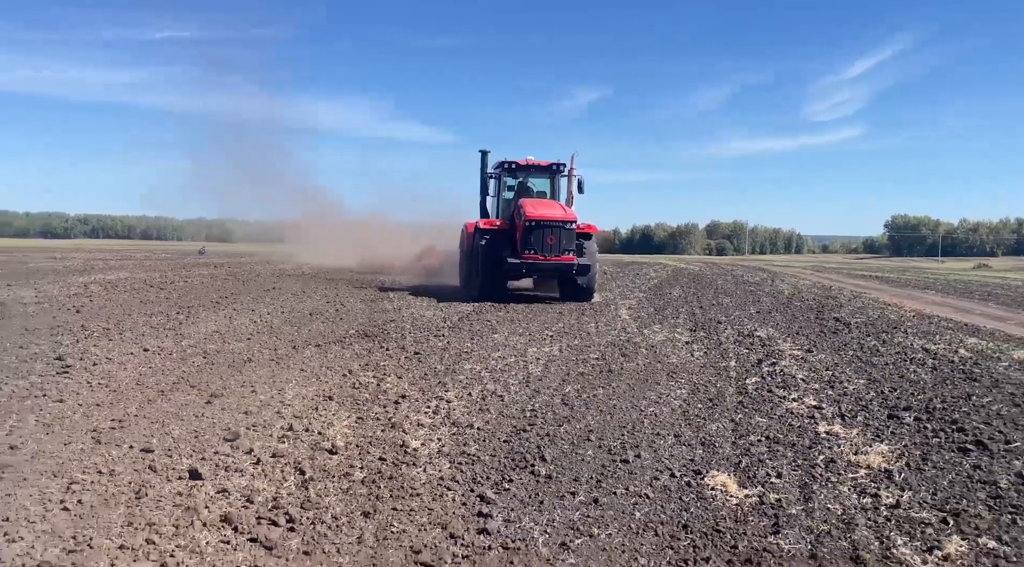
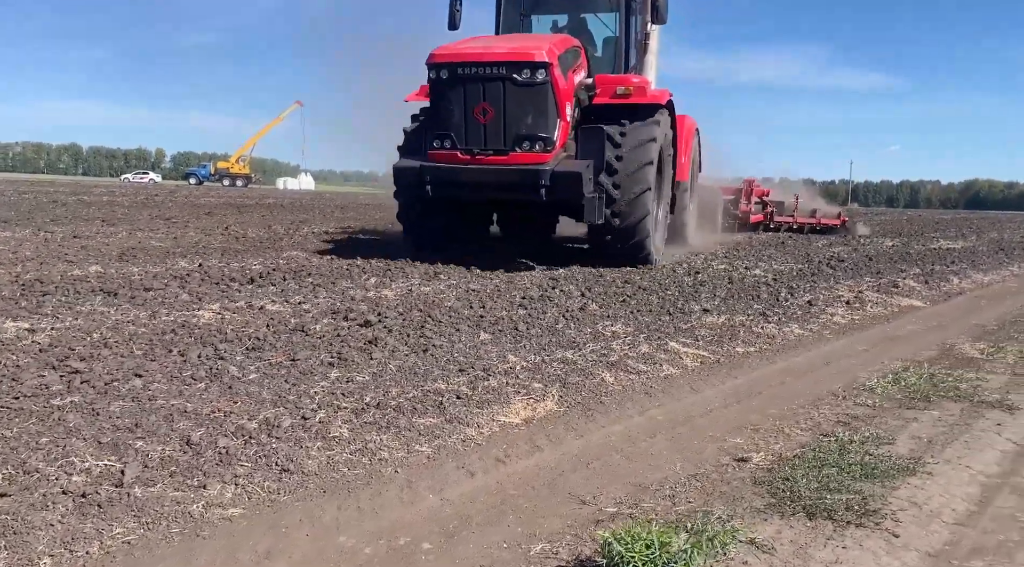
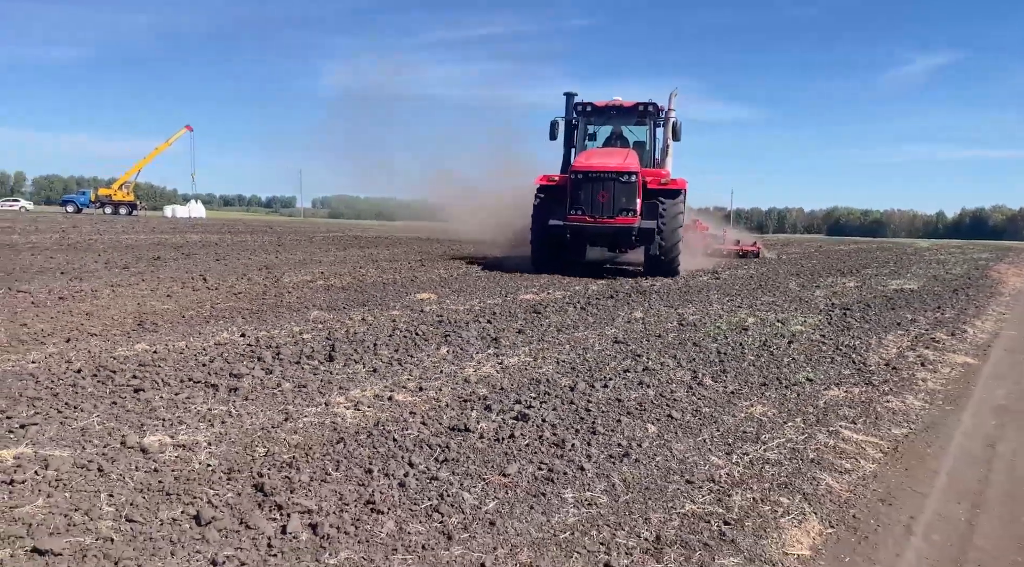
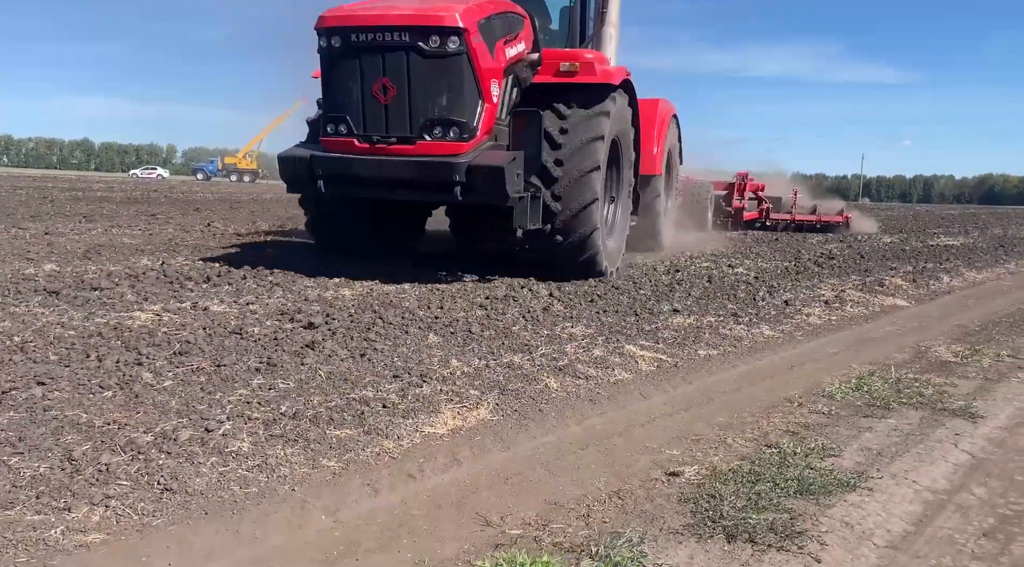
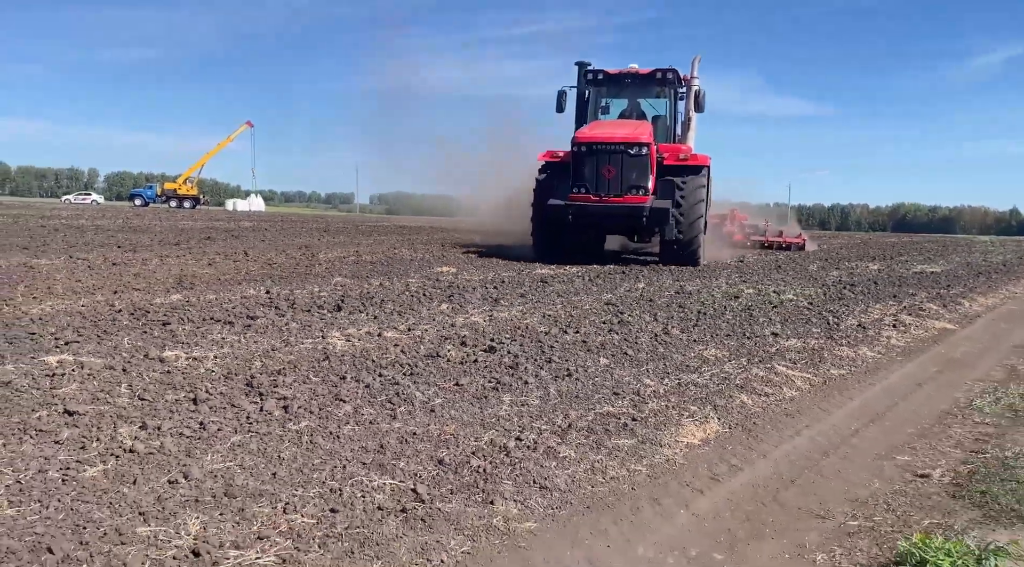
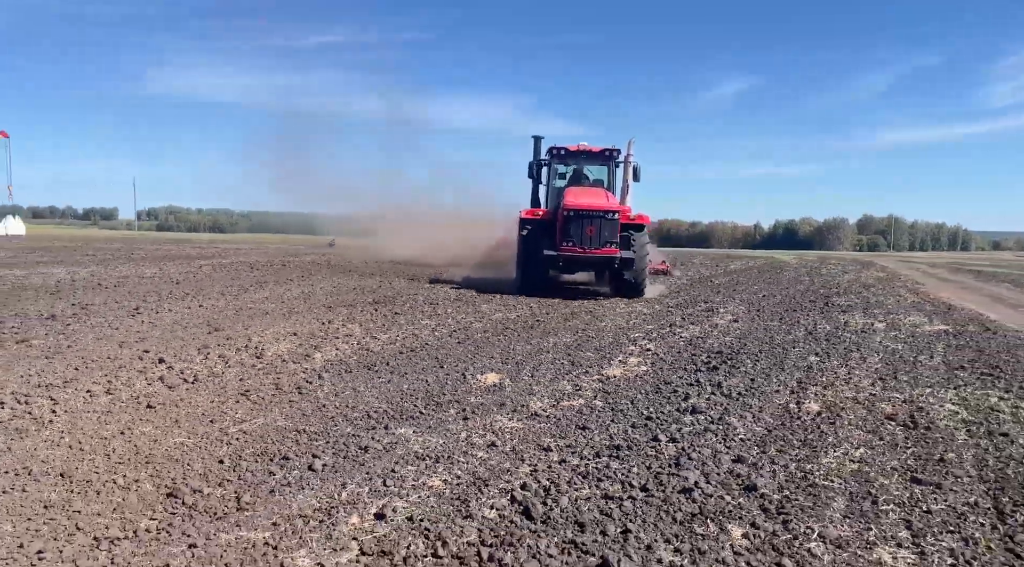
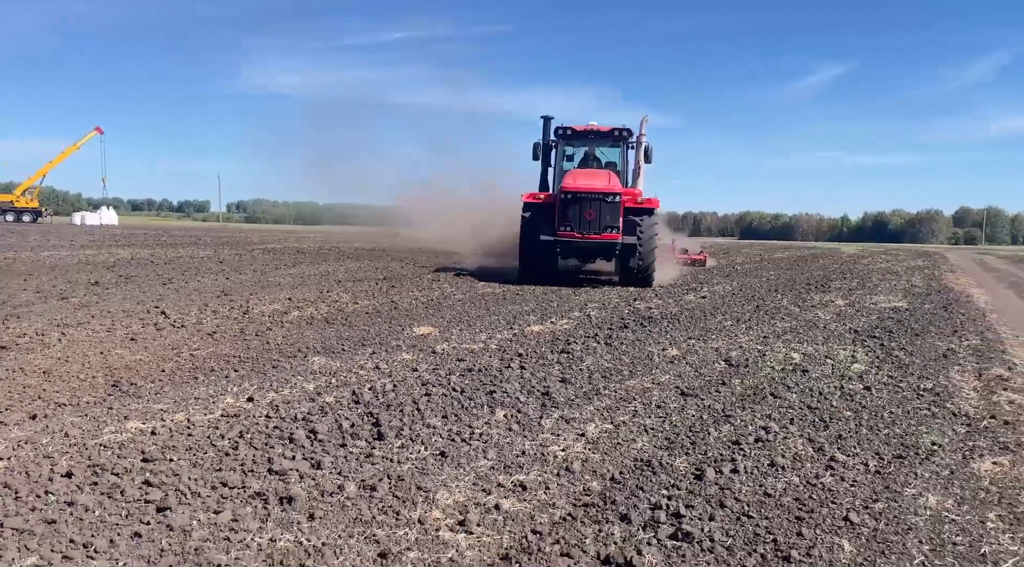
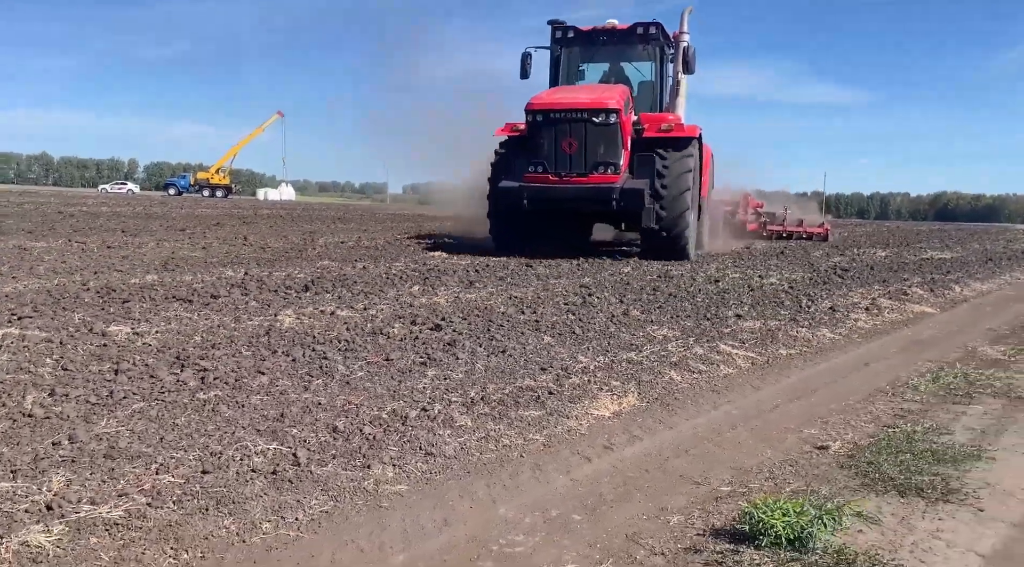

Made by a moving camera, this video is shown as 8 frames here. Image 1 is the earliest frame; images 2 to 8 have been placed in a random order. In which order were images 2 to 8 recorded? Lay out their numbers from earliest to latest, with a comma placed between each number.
6, 7, 3, 5, 8, 2, 4
